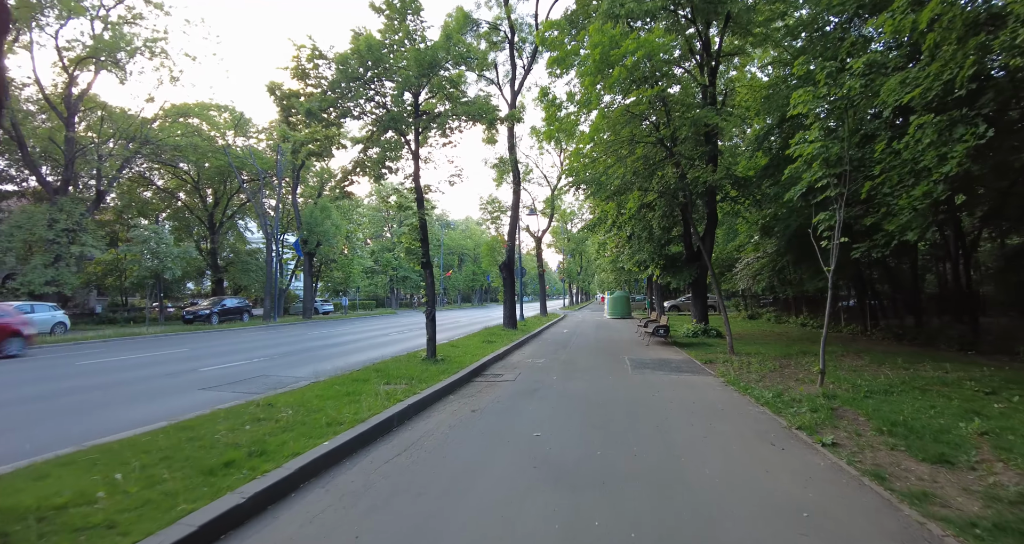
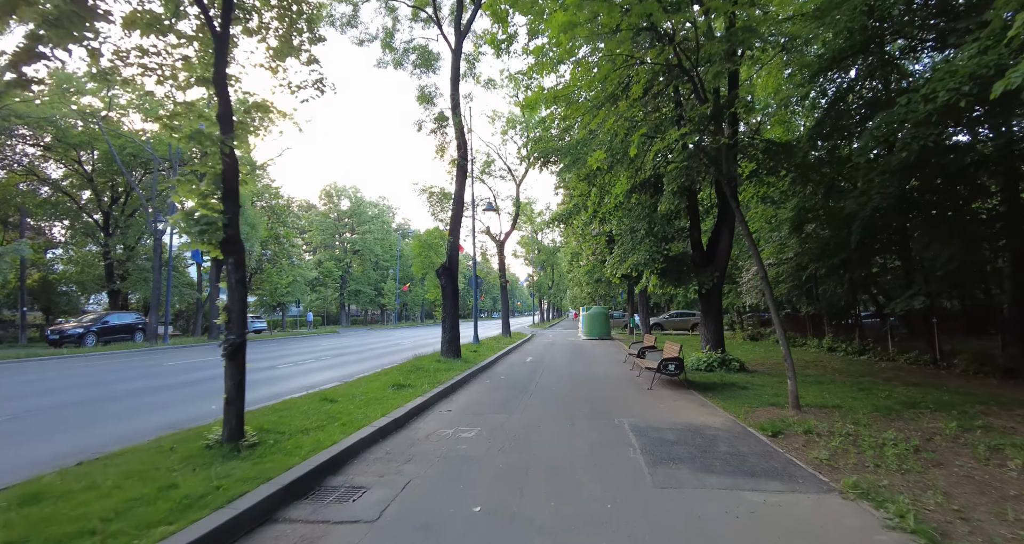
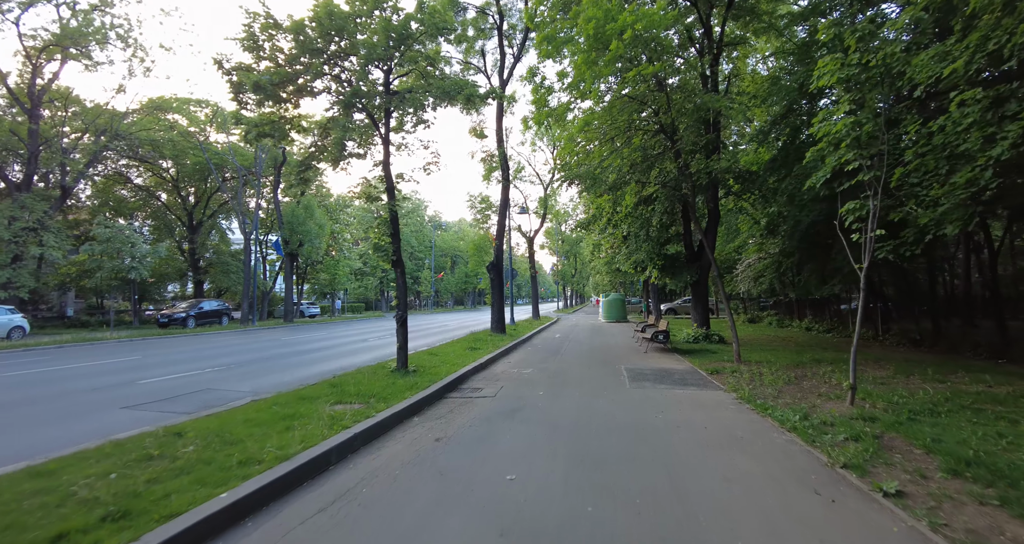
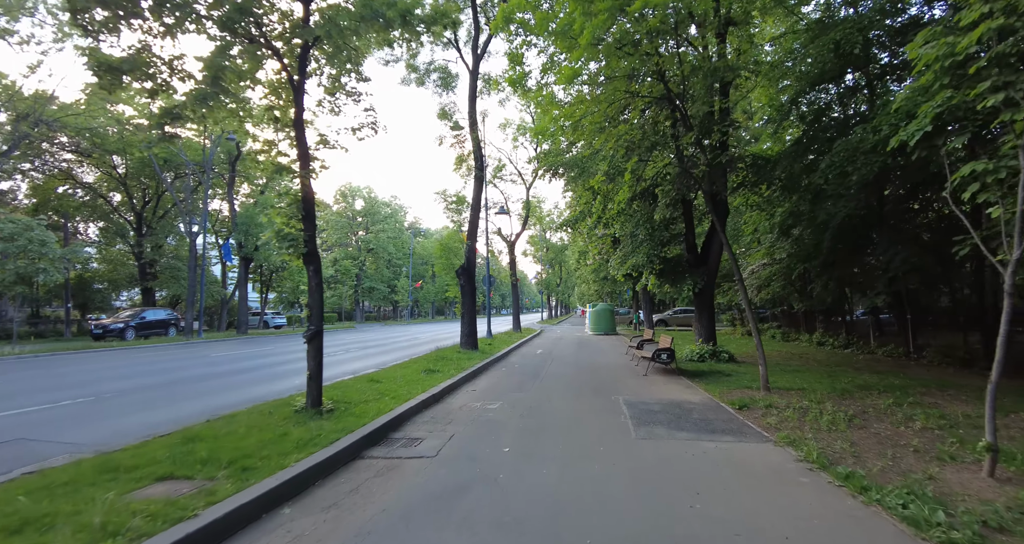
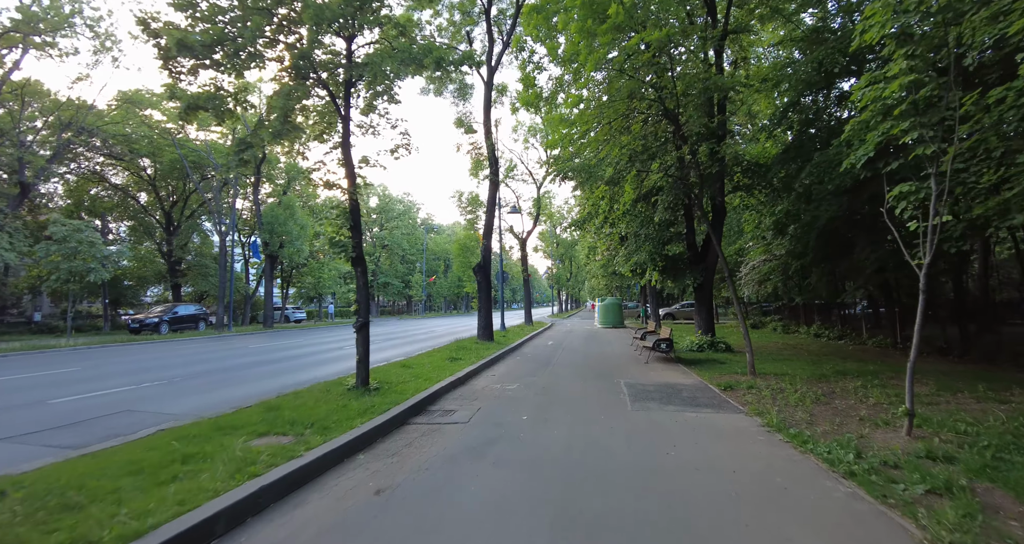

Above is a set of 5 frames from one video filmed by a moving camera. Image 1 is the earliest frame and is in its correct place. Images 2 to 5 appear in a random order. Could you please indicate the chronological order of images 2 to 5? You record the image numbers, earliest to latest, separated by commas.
3, 5, 4, 2
